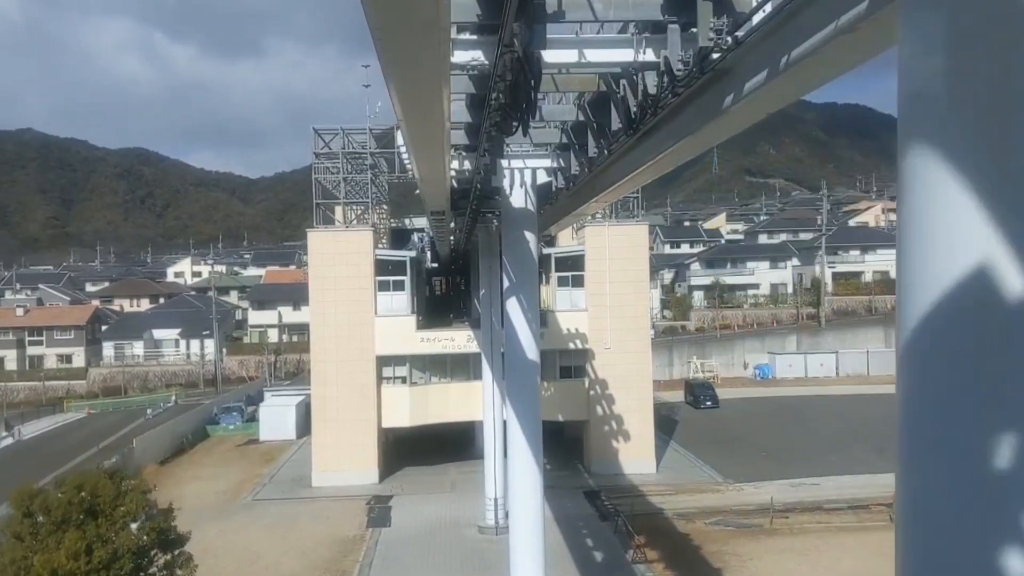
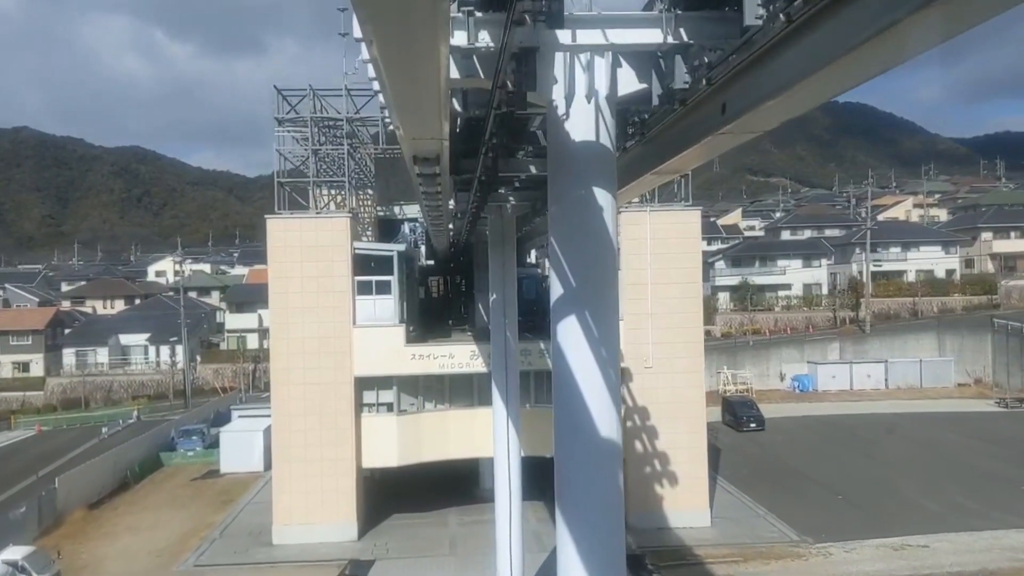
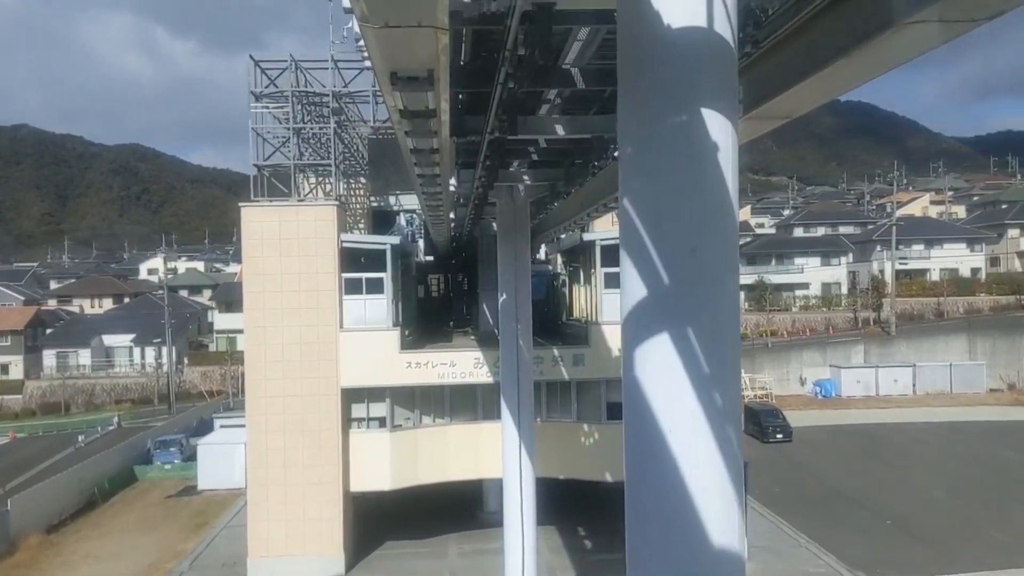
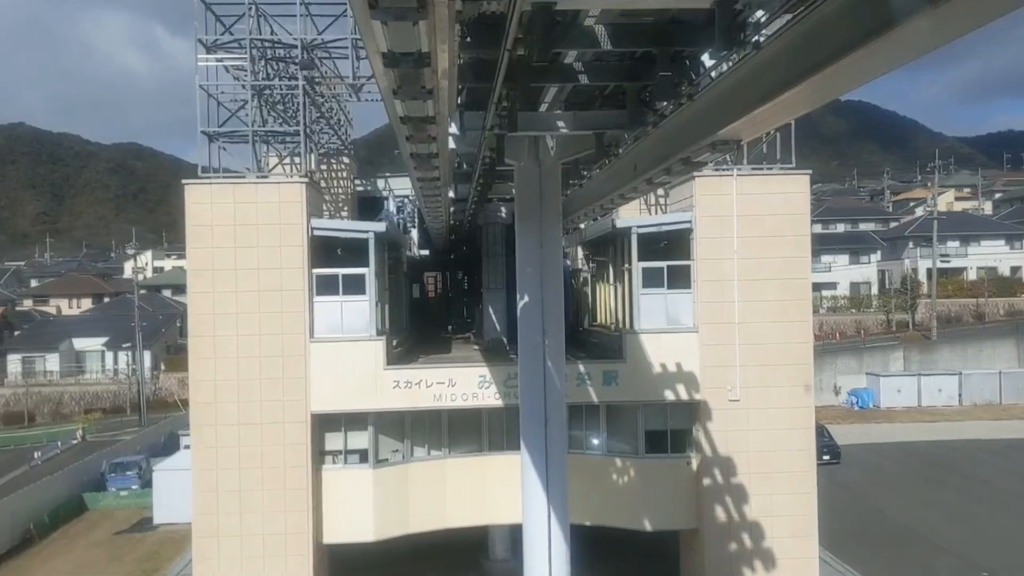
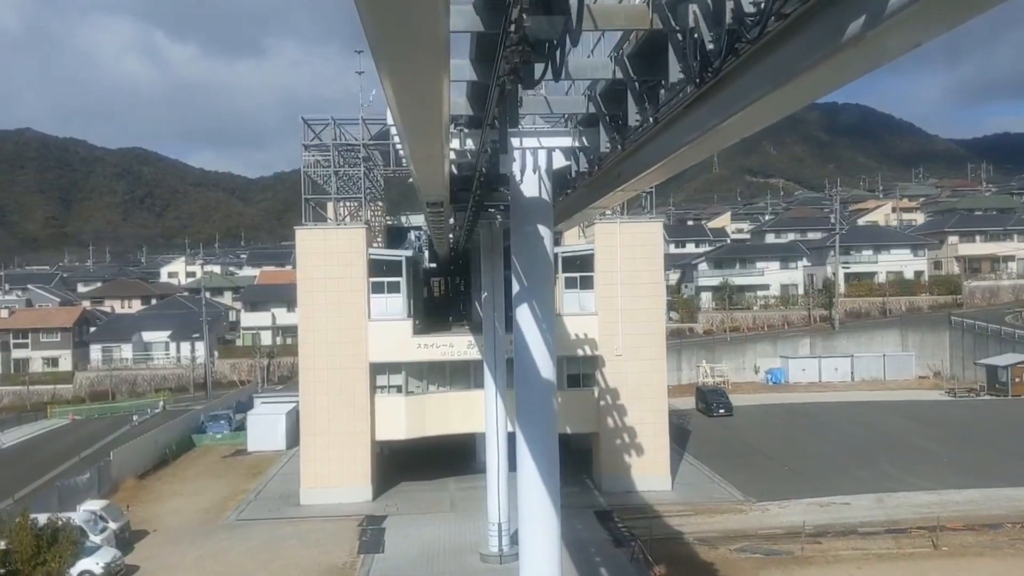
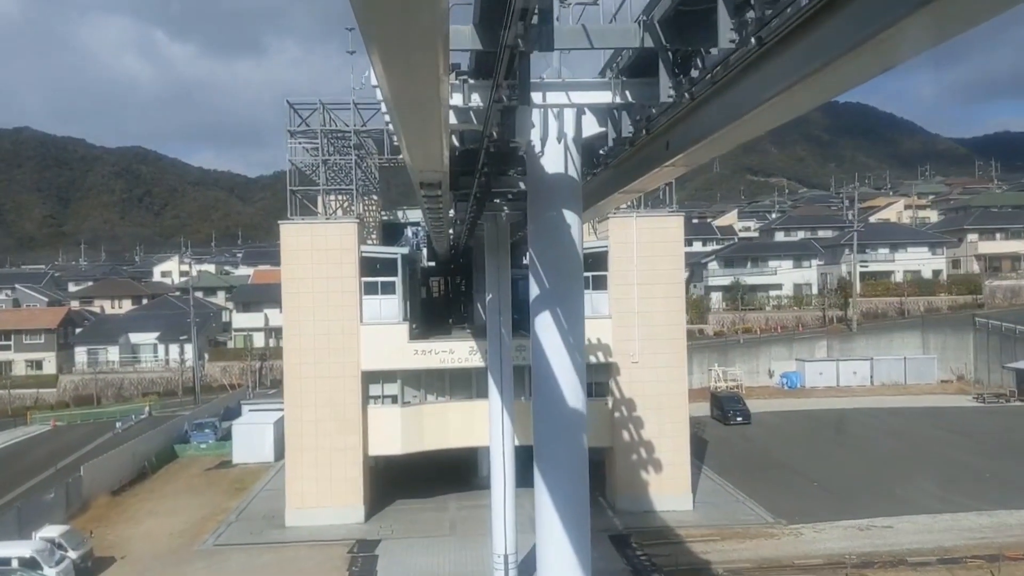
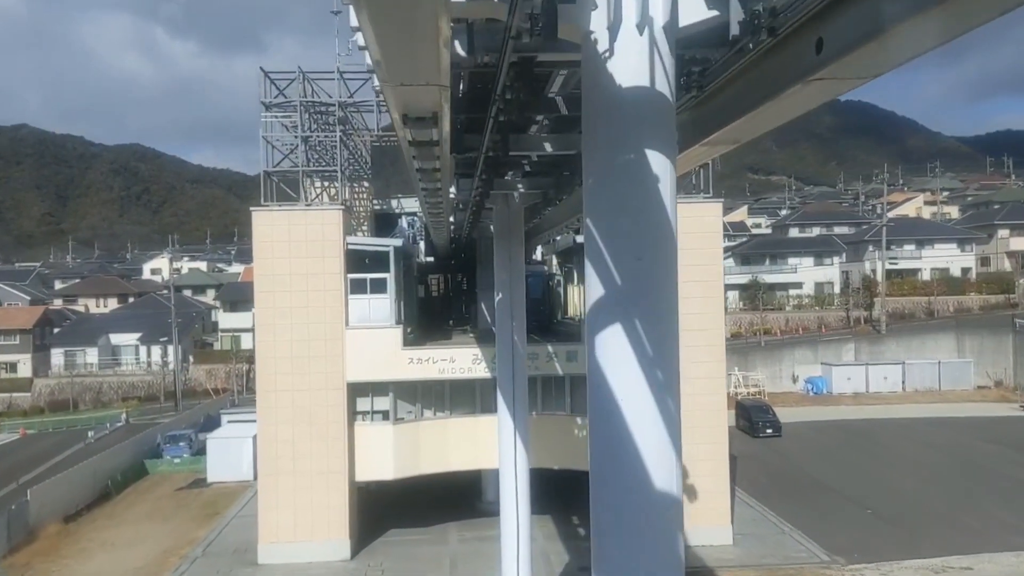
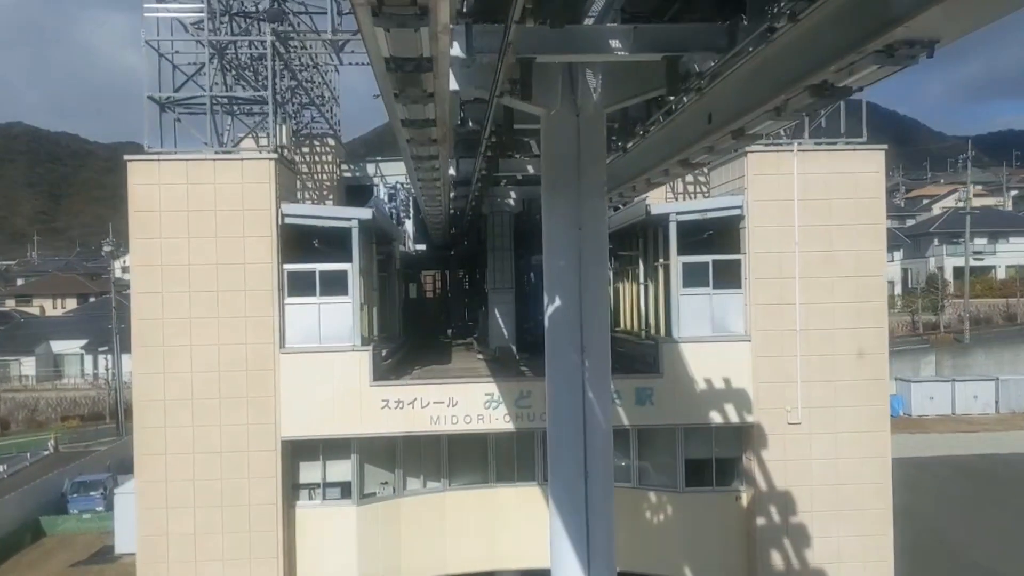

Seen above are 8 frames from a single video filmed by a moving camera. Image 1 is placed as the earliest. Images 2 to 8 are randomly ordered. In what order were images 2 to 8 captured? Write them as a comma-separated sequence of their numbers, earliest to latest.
5, 6, 2, 7, 3, 4, 8
